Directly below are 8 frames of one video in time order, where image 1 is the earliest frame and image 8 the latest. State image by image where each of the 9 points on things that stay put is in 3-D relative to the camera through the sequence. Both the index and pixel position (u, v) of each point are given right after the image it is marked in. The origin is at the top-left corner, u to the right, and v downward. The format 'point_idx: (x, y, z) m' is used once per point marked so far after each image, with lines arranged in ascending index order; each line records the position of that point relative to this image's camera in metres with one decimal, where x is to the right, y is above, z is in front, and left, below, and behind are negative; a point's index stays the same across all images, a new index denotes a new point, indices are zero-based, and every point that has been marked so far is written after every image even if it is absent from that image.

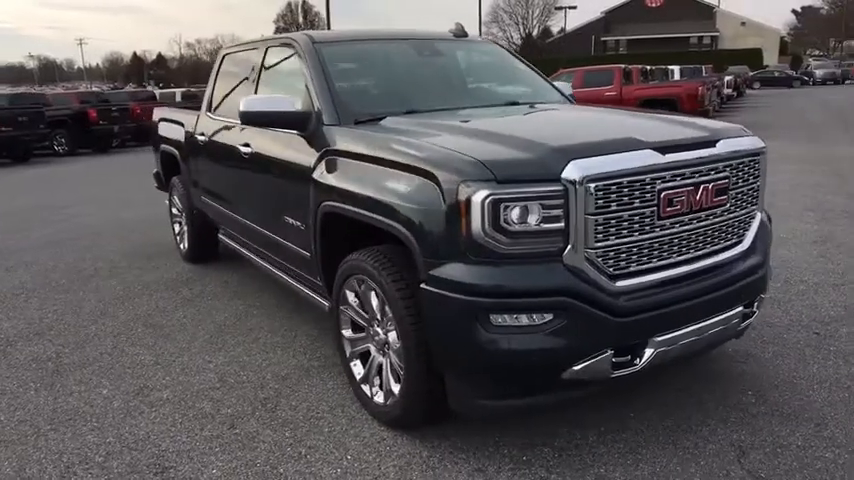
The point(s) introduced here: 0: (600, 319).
0: (+0.7, -0.3, +2.6) m
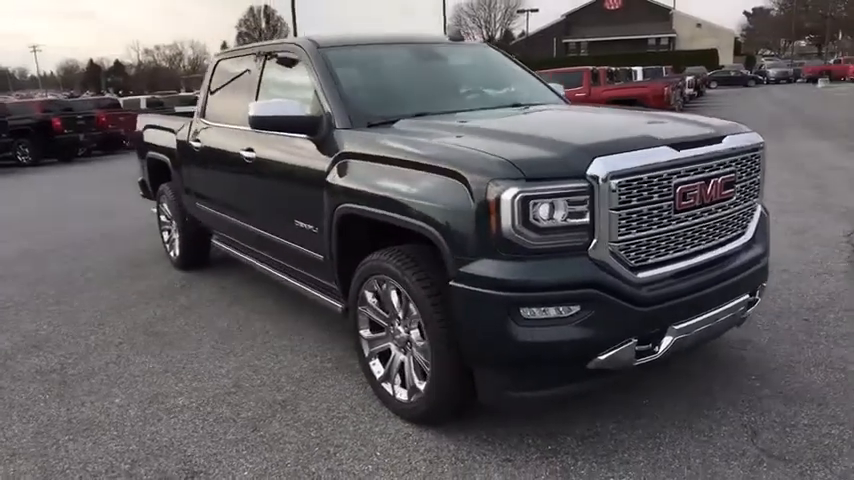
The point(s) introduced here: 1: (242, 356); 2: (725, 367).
0: (+0.9, -0.3, +2.7) m
1: (-1.2, -0.8, +4.3) m
2: (+1.7, -0.7, +3.7) m
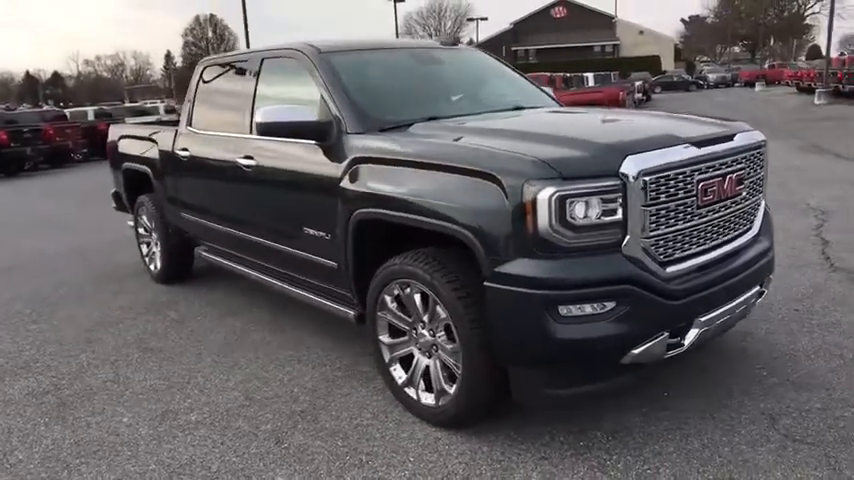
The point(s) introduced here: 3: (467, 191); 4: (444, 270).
0: (+1.0, -0.3, +2.8) m
1: (-1.2, -0.8, +4.2) m
2: (+1.8, -0.7, +3.8) m
3: (+0.2, +0.2, +2.9) m
4: (+0.1, -0.1, +3.1) m
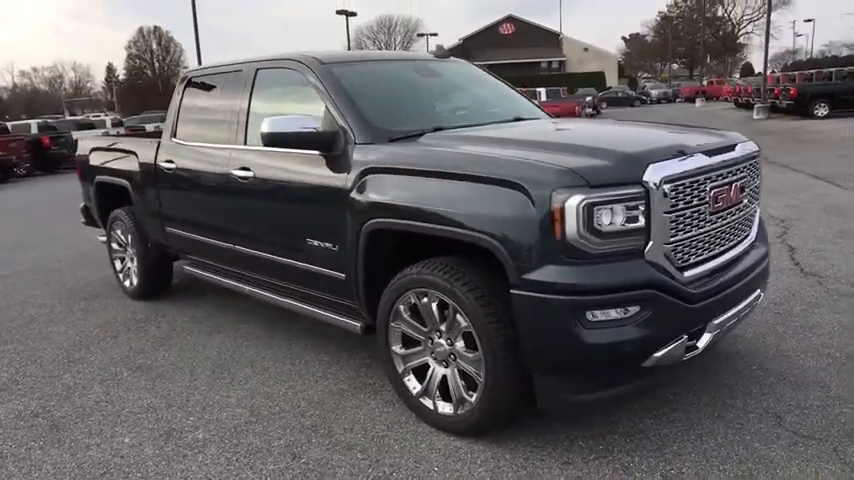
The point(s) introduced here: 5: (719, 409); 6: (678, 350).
0: (+1.1, -0.3, +2.9) m
1: (-1.2, -0.9, +4.1) m
2: (+1.9, -0.7, +4.0) m
3: (+0.3, +0.2, +3.0) m
4: (+0.2, -0.2, +3.1) m
5: (+1.6, -0.9, +3.4) m
6: (+1.2, -0.5, +2.9) m
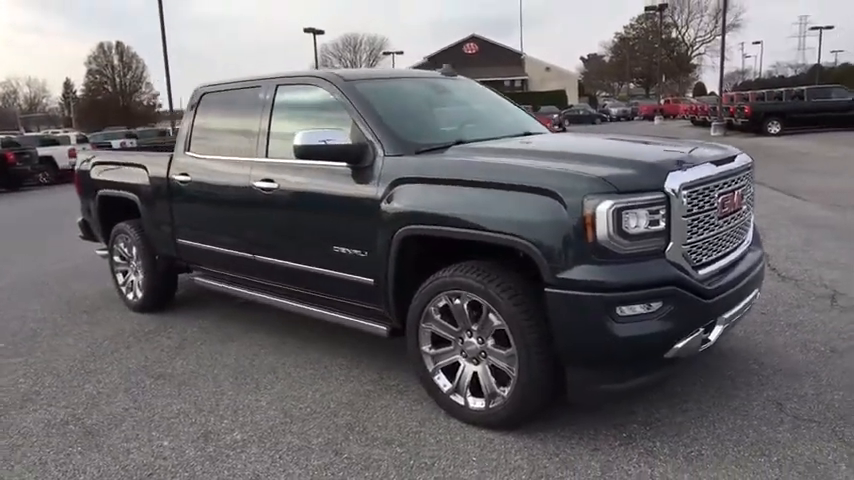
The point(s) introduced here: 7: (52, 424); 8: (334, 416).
0: (+1.3, -0.3, +3.2) m
1: (-1.0, -1.0, +4.2) m
2: (+2.0, -0.8, +4.3) m
3: (+0.5, +0.2, +3.2) m
4: (+0.4, -0.2, +3.3) m
5: (+1.7, -0.9, +3.7) m
6: (+1.4, -0.5, +3.2) m
7: (-2.3, -1.1, +3.9) m
8: (-0.5, -1.0, +3.8) m
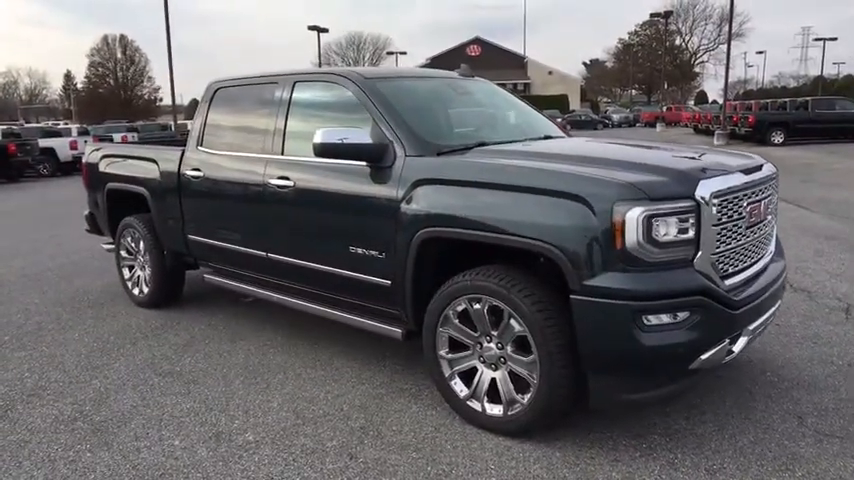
0: (+1.4, -0.4, +3.1) m
1: (-0.9, -1.0, +4.2) m
2: (+2.1, -0.8, +4.2) m
3: (+0.6, +0.1, +3.2) m
4: (+0.5, -0.2, +3.3) m
5: (+1.8, -1.0, +3.7) m
6: (+1.5, -0.6, +3.2) m
7: (-2.2, -1.1, +3.8) m
8: (-0.5, -1.0, +3.7) m
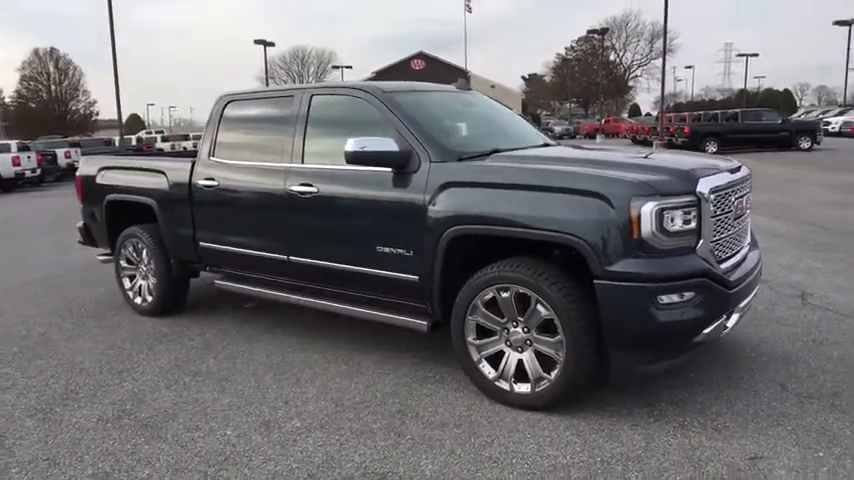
0: (+1.7, -0.3, +3.6) m
1: (-0.8, -1.0, +4.5) m
2: (+2.2, -0.8, +4.8) m
3: (+0.8, +0.2, +3.6) m
4: (+0.7, -0.2, +3.7) m
5: (+2.0, -0.9, +4.2) m
6: (+1.7, -0.5, +3.7) m
7: (-2.0, -1.1, +4.0) m
8: (-0.3, -1.0, +4.0) m
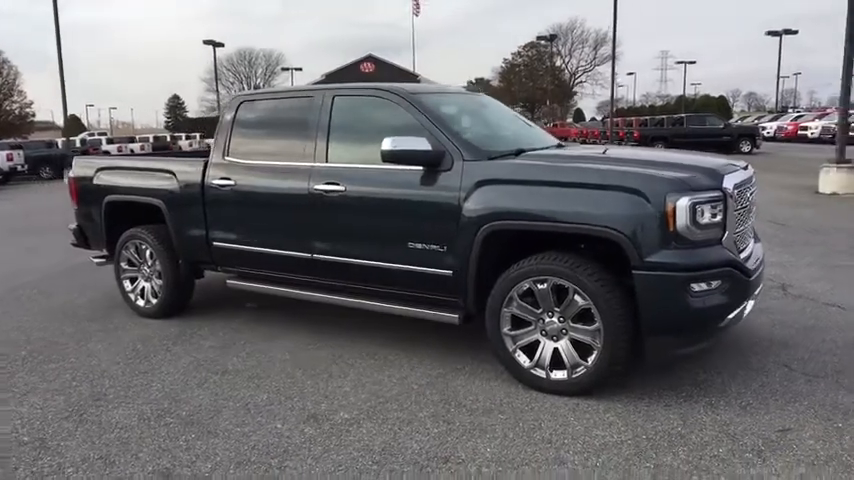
0: (+1.9, -0.3, +3.9) m
1: (-0.6, -1.0, +4.5) m
2: (+2.4, -0.7, +5.1) m
3: (+1.1, +0.2, +3.8) m
4: (+1.0, -0.2, +3.9) m
5: (+2.2, -0.9, +4.5) m
6: (+1.9, -0.5, +4.0) m
7: (-1.8, -1.1, +4.0) m
8: (0.0, -1.0, +4.2) m
